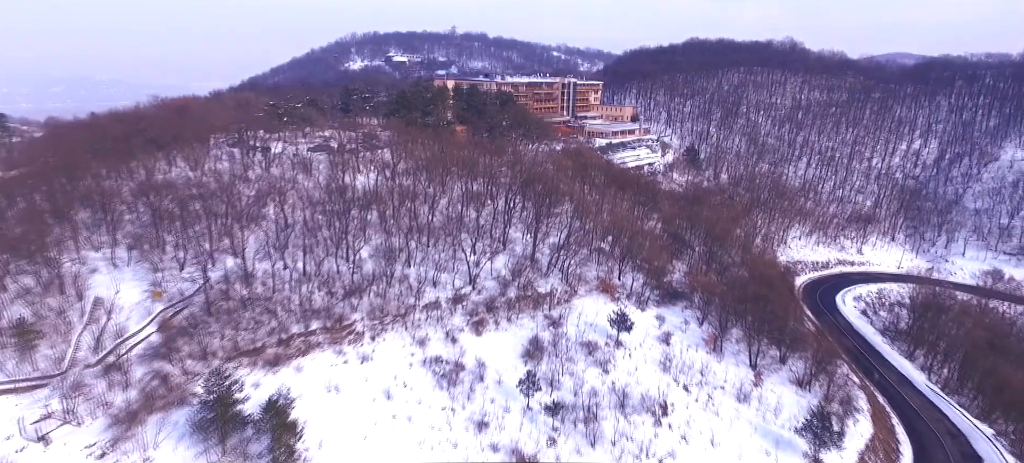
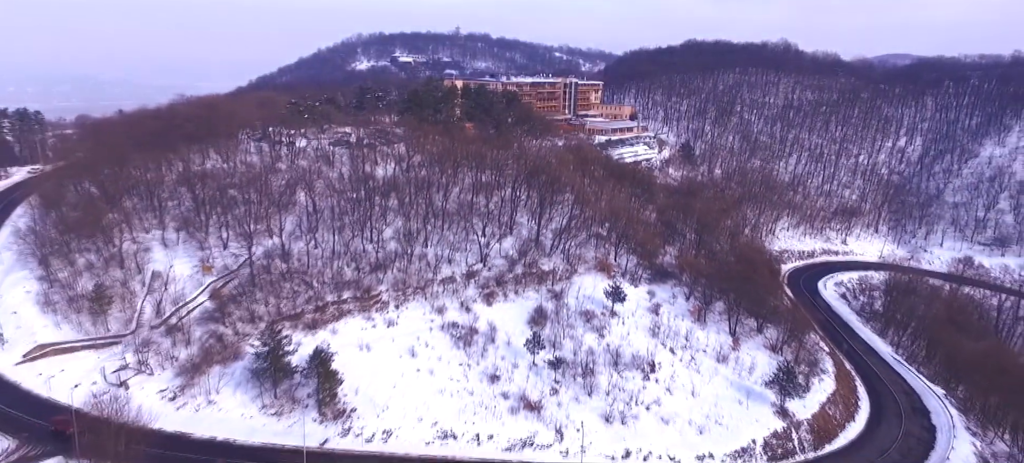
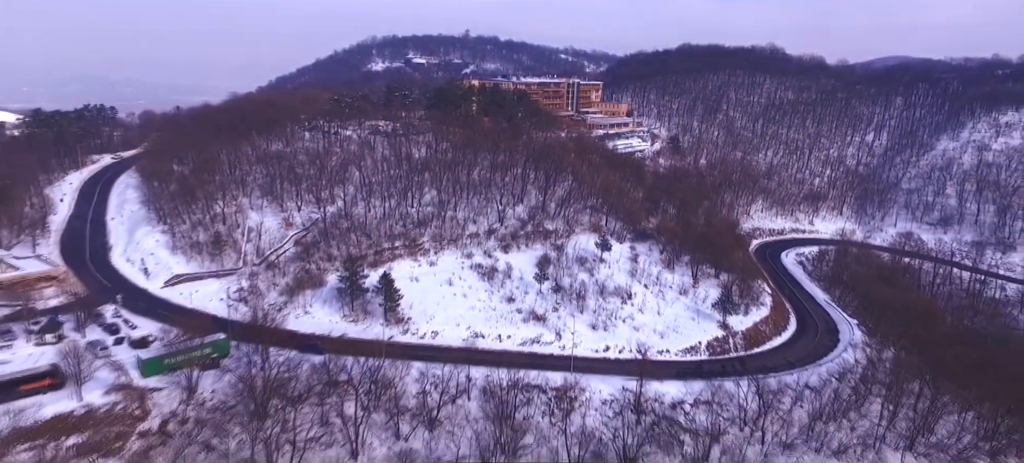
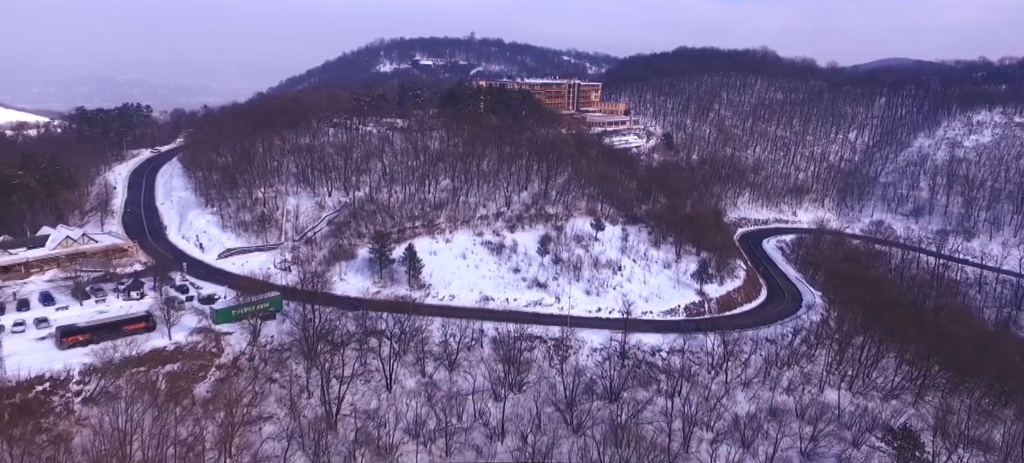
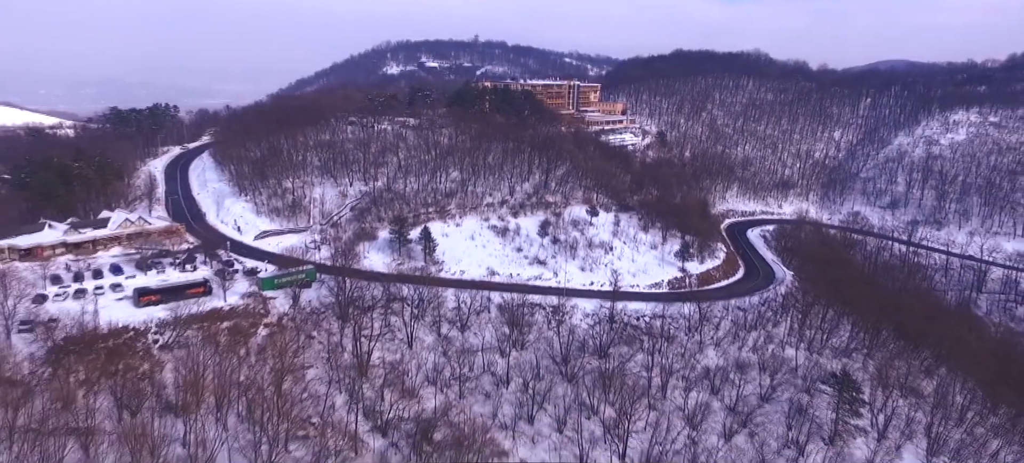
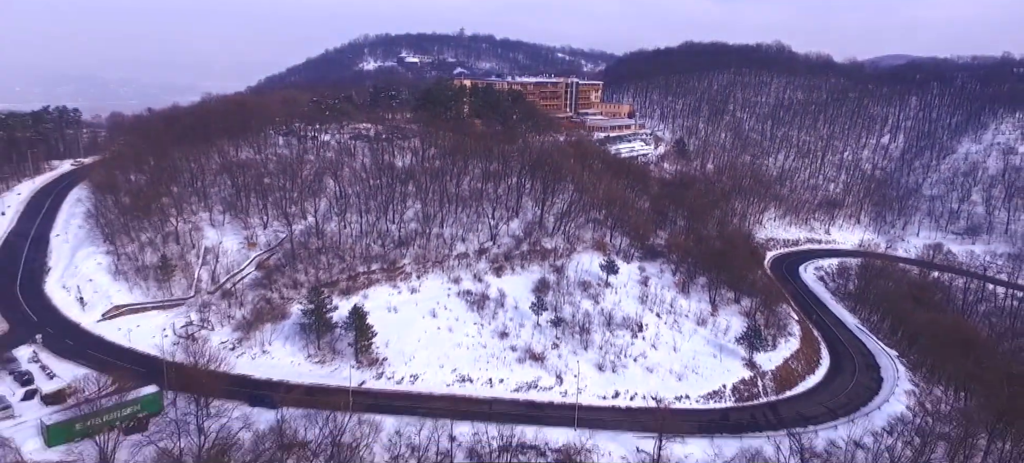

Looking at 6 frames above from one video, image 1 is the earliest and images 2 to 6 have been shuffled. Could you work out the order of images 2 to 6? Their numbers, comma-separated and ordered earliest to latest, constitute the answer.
2, 6, 3, 4, 5
